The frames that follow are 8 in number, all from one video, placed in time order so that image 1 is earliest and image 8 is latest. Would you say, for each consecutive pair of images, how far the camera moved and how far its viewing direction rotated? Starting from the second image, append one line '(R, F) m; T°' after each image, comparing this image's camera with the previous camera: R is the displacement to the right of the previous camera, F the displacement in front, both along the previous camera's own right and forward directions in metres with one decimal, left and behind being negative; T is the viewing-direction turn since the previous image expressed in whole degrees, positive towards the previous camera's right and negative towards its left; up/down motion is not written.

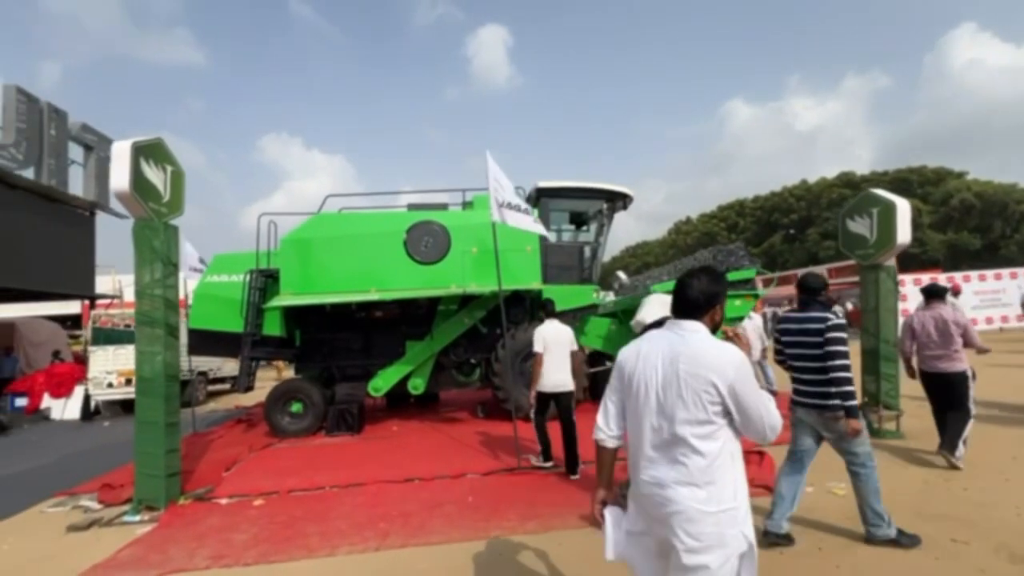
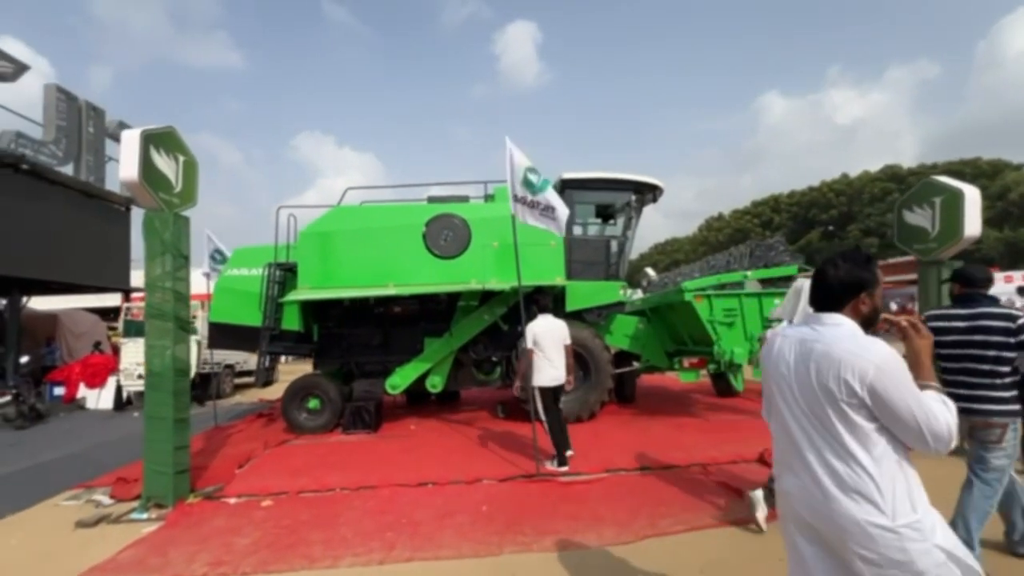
(+0.1, +0.4) m; -3°
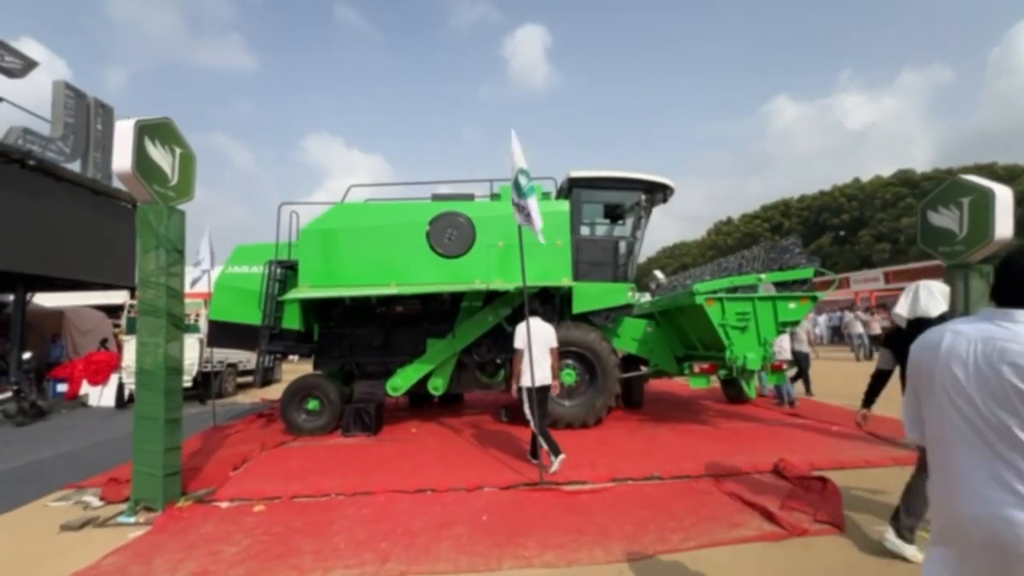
(0.0, +0.2) m; -1°
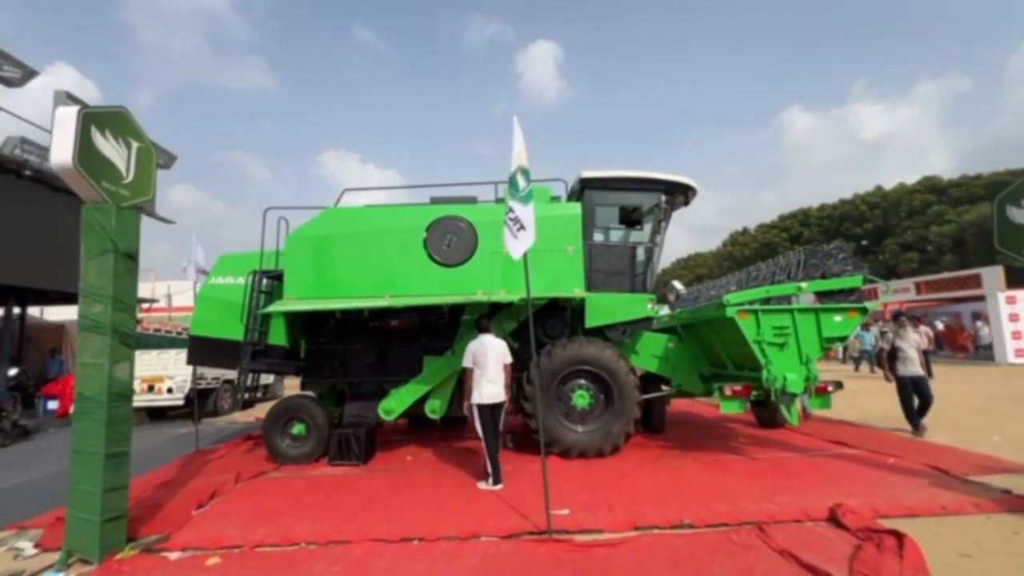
(+0.1, +0.8) m; -2°
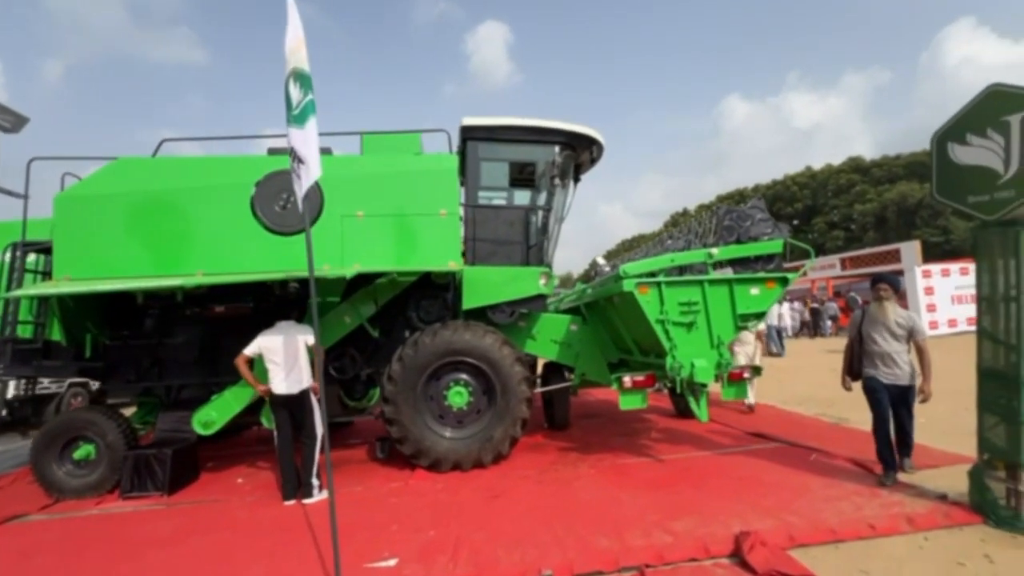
(+1.2, +1.4) m; +6°
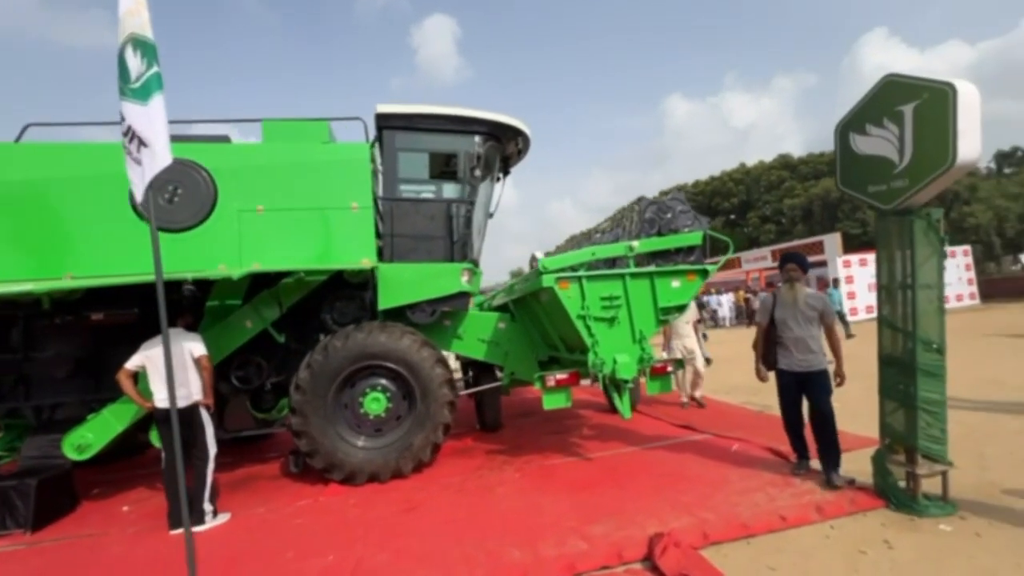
(+0.4, +0.3) m; +6°
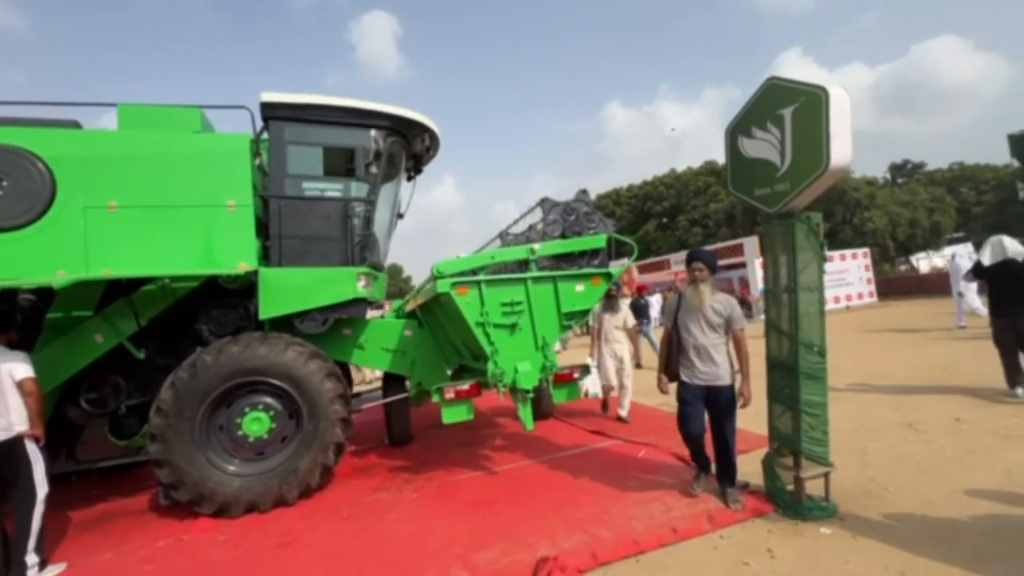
(+0.5, +0.3) m; +7°
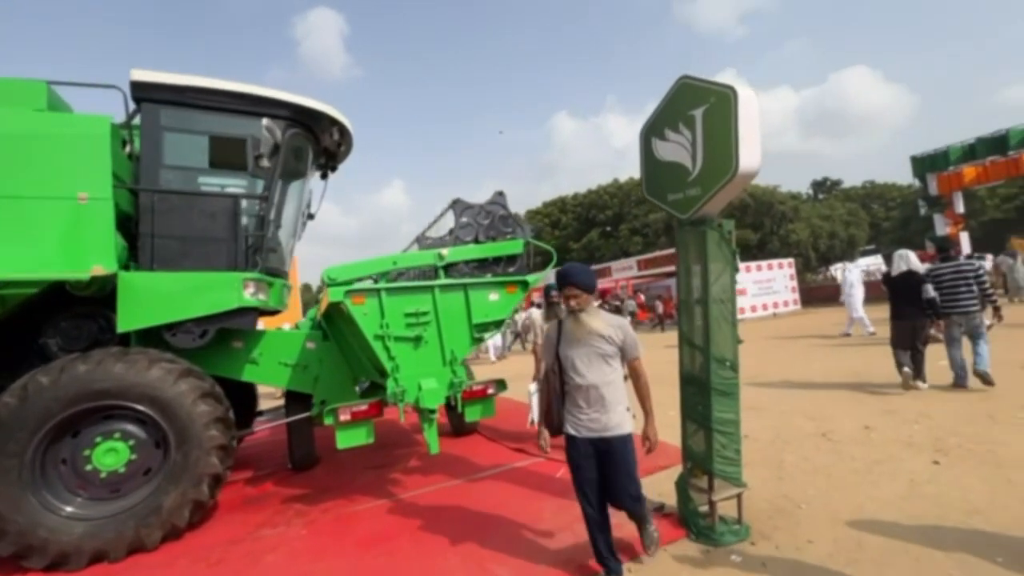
(+0.4, +0.4) m; +6°
